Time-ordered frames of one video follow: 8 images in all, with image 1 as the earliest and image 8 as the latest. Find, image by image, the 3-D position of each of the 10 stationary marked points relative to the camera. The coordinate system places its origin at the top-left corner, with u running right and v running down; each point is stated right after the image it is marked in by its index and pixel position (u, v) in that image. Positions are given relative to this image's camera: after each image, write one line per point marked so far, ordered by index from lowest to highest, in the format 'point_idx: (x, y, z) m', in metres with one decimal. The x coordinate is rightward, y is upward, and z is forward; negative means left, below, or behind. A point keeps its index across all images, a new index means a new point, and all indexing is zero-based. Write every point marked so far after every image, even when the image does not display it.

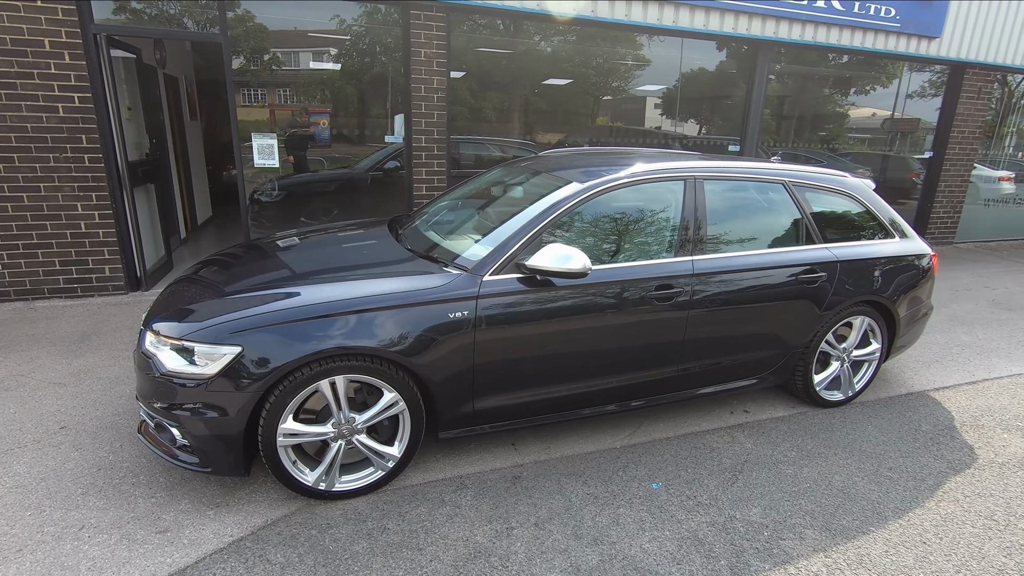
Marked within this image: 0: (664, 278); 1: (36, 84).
0: (+0.8, +0.1, +3.1) m
1: (-4.2, +1.8, +4.8) m
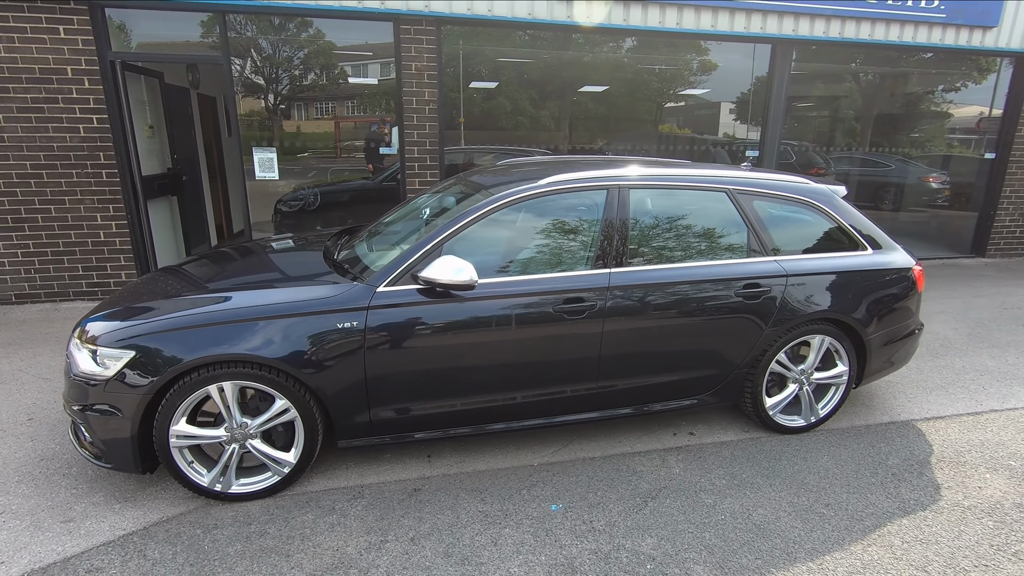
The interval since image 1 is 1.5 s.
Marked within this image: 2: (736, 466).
0: (+0.3, 0.0, +3.0) m
1: (-4.5, +1.8, +5.4) m
2: (+1.3, -1.0, +3.1) m
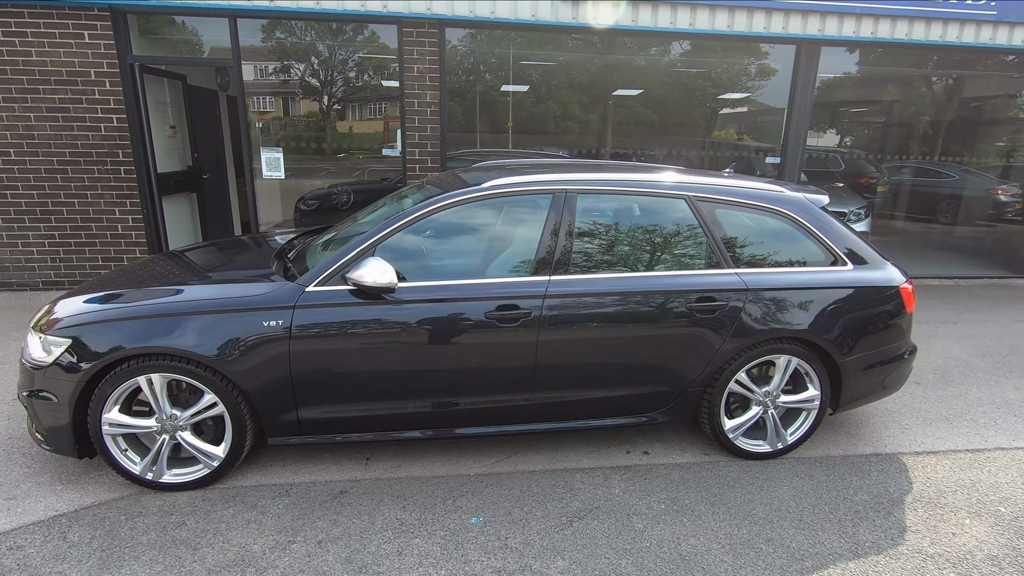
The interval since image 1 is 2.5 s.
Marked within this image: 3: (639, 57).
0: (0.0, -0.1, +2.9) m
1: (-4.5, +1.9, +5.7) m
2: (+0.9, -1.1, +2.9) m
3: (+1.7, +3.0, +7.0) m
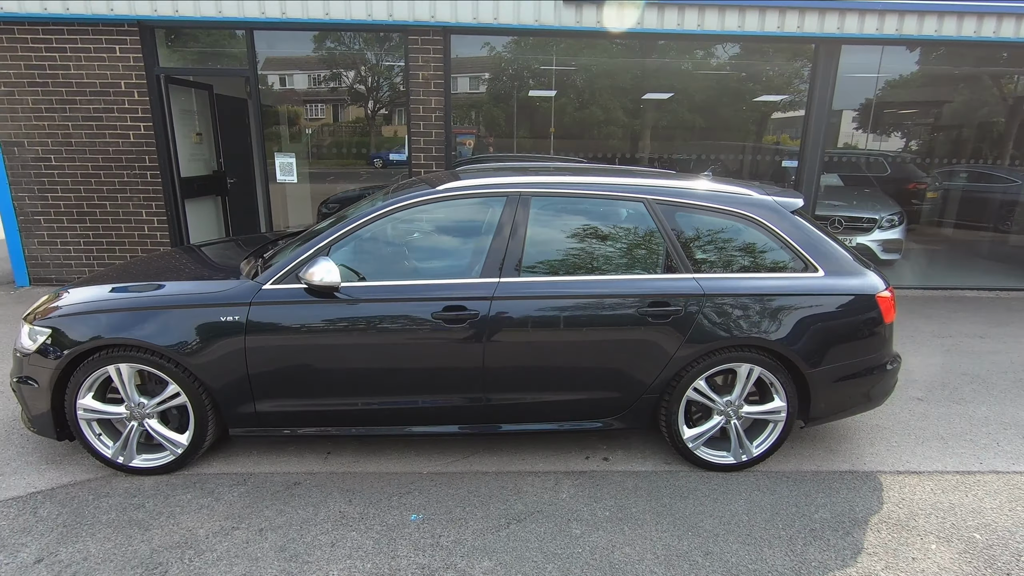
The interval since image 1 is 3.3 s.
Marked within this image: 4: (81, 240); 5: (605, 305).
0: (-0.3, -0.1, +2.9) m
1: (-4.5, +1.9, +6.1) m
2: (+0.6, -1.1, +2.9) m
3: (+1.8, +2.9, +6.9) m
4: (-5.1, +0.6, +6.4) m
5: (+0.5, -0.1, +2.9) m
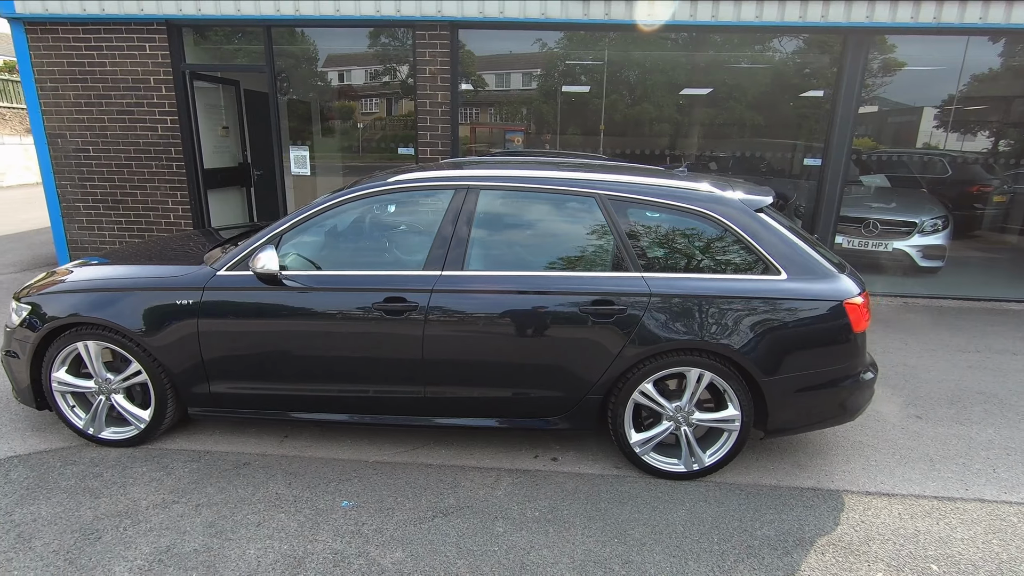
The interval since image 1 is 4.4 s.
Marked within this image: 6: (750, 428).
0: (-0.6, 0.0, +2.9) m
1: (-4.4, +2.1, +6.5) m
2: (+0.3, -1.1, +2.8) m
3: (+2.0, +2.9, +6.7) m
4: (-5.0, +0.8, +6.9) m
5: (+0.2, -0.1, +2.9) m
6: (+1.3, -0.8, +2.9) m
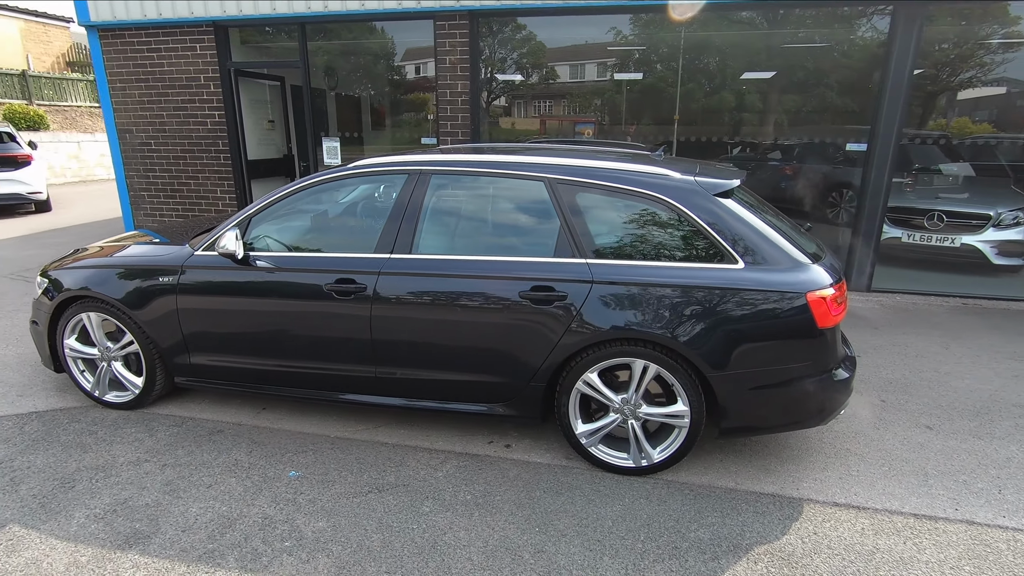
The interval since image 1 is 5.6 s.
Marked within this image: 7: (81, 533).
0: (-0.9, +0.1, +3.0) m
1: (-4.1, +2.4, +7.1) m
2: (0.0, -1.0, +2.8) m
3: (+2.3, +3.0, +6.4) m
4: (-4.7, +1.0, +7.5) m
5: (-0.1, 0.0, +2.9) m
6: (+1.0, -0.7, +2.8) m
7: (-1.9, -1.1, +2.5) m
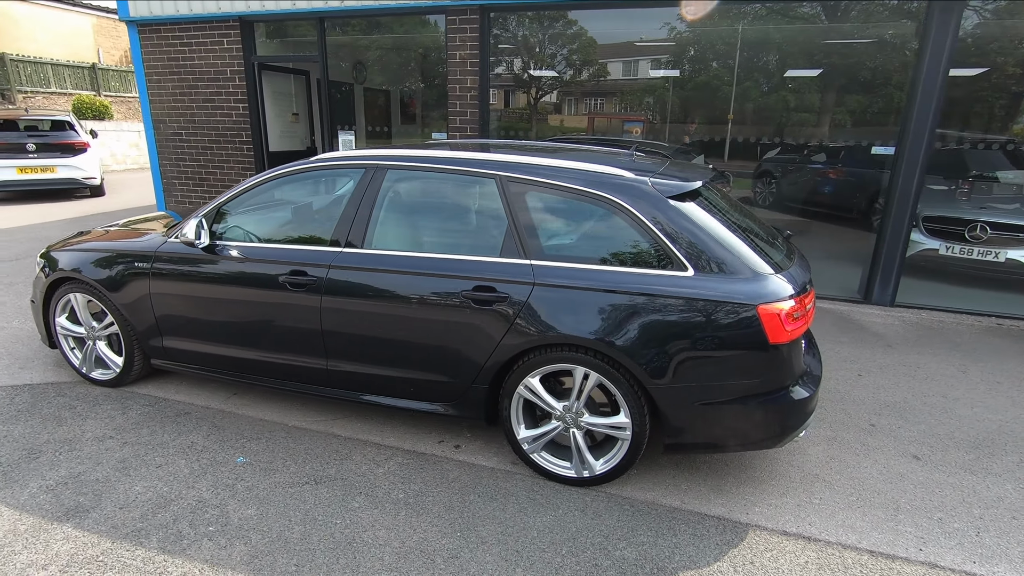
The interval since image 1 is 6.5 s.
0: (-1.2, +0.1, +3.1) m
1: (-3.9, +2.6, +7.3) m
2: (-0.4, -1.0, +2.8) m
3: (+2.4, +2.9, +6.1) m
4: (-4.5, +1.3, +7.9) m
5: (-0.4, 0.0, +2.8) m
6: (+0.7, -0.7, +2.6) m
7: (-2.3, -1.0, +2.6) m
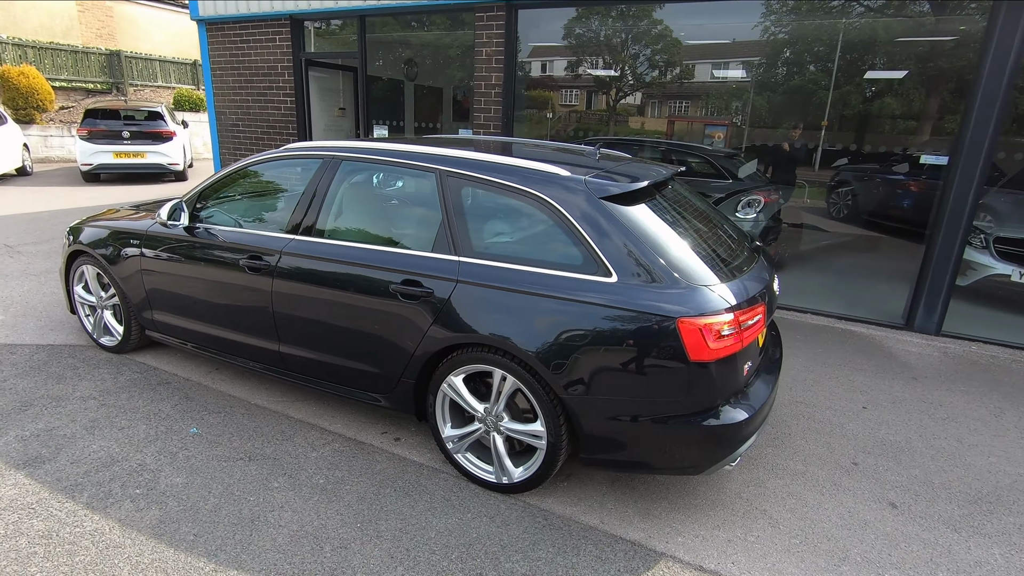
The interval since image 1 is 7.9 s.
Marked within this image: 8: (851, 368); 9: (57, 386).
0: (-1.4, +0.2, +3.2) m
1: (-3.4, +2.8, +7.8) m
2: (-0.8, -1.0, +2.8) m
3: (+2.7, +2.8, +5.7) m
4: (-4.0, +1.5, +8.4) m
5: (-0.7, +0.1, +2.8) m
6: (+0.2, -0.8, +2.5) m
7: (-2.7, -0.9, +2.9) m
8: (+2.7, -0.6, +4.3) m
9: (-3.0, -0.7, +3.6) m
